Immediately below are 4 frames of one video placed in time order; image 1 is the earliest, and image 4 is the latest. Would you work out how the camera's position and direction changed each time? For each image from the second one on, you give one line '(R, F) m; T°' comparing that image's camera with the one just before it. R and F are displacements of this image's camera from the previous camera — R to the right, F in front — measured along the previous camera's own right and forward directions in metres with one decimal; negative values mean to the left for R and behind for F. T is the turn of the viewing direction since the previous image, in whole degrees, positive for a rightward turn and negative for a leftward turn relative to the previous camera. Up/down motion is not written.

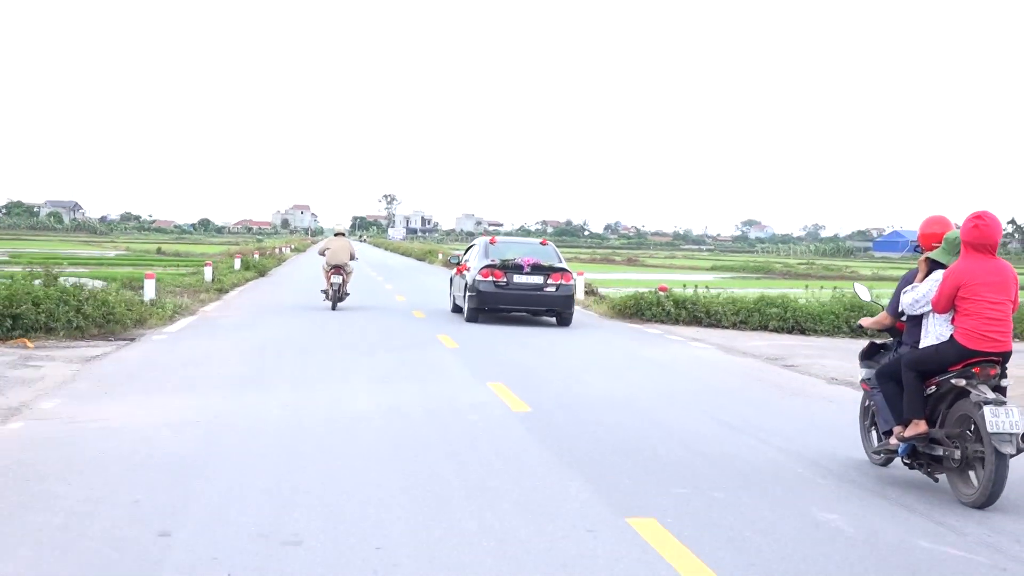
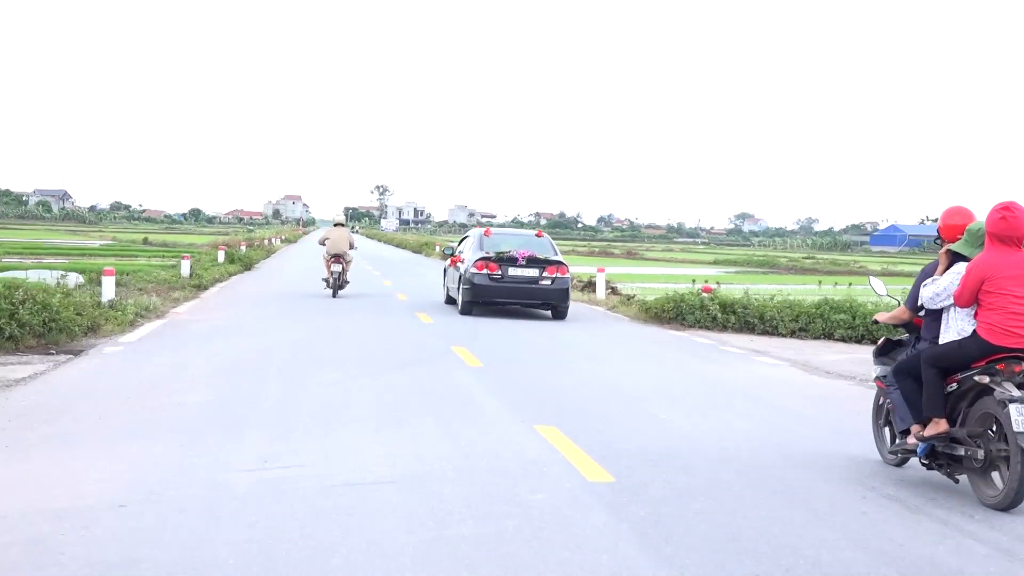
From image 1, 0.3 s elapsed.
(-0.2, +0.7) m; +1°
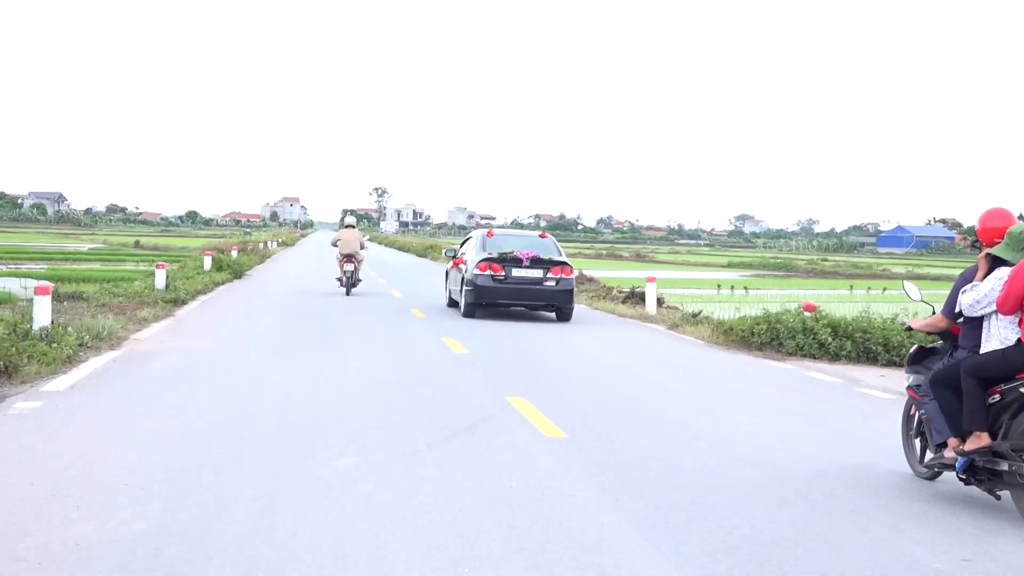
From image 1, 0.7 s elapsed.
(-0.3, +1.0) m; 0°
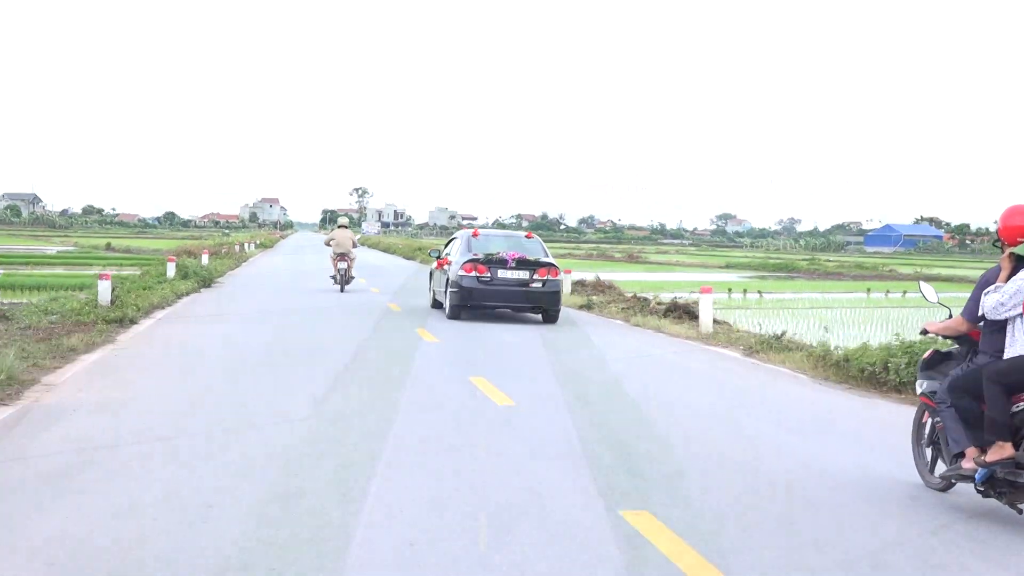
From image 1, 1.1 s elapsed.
(-0.4, +1.0) m; +2°
